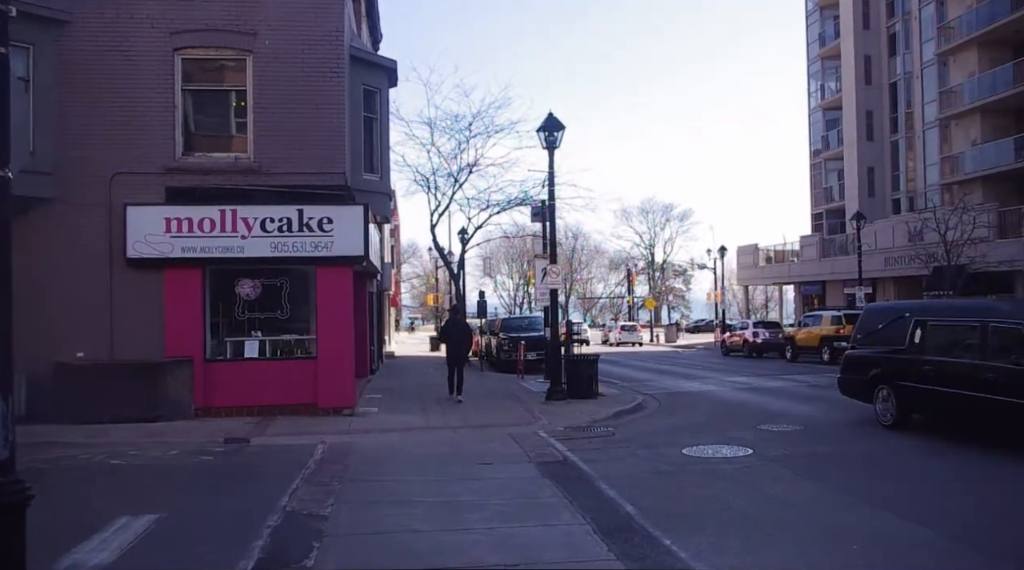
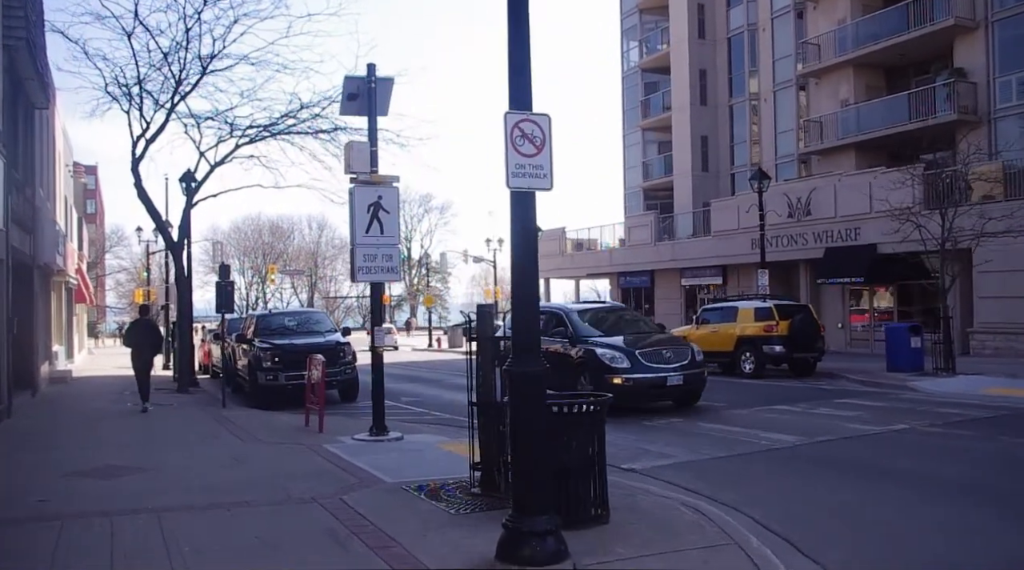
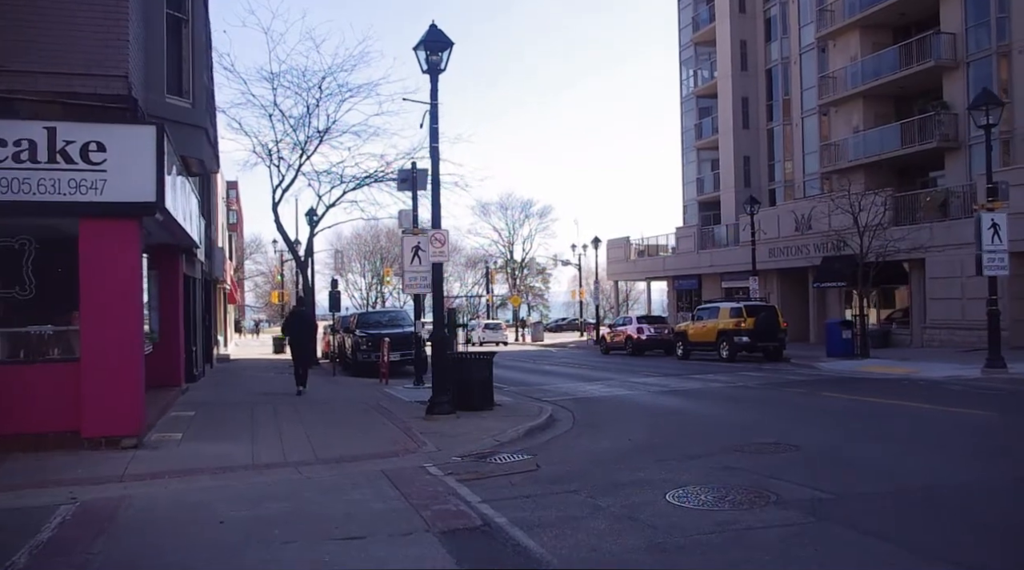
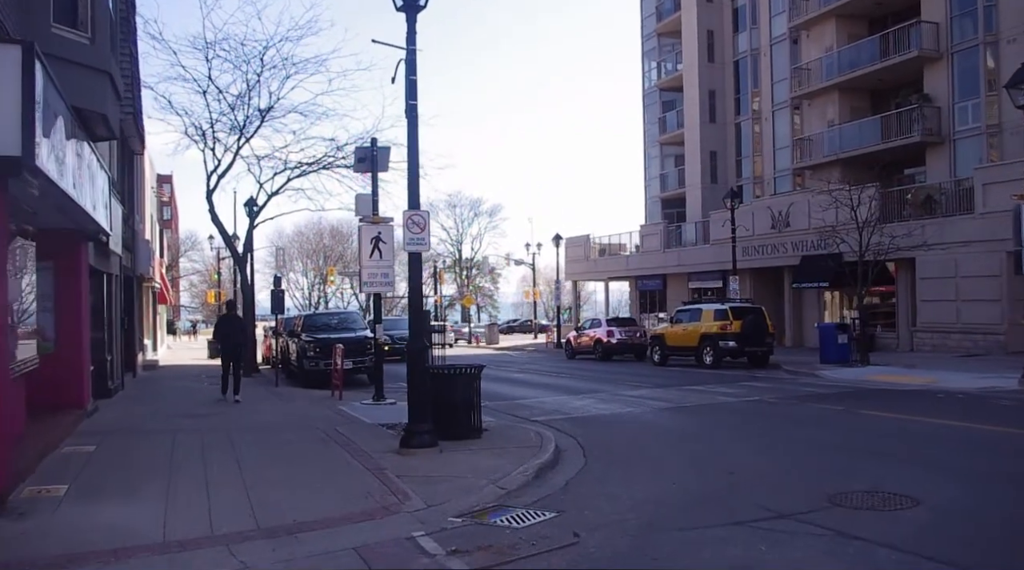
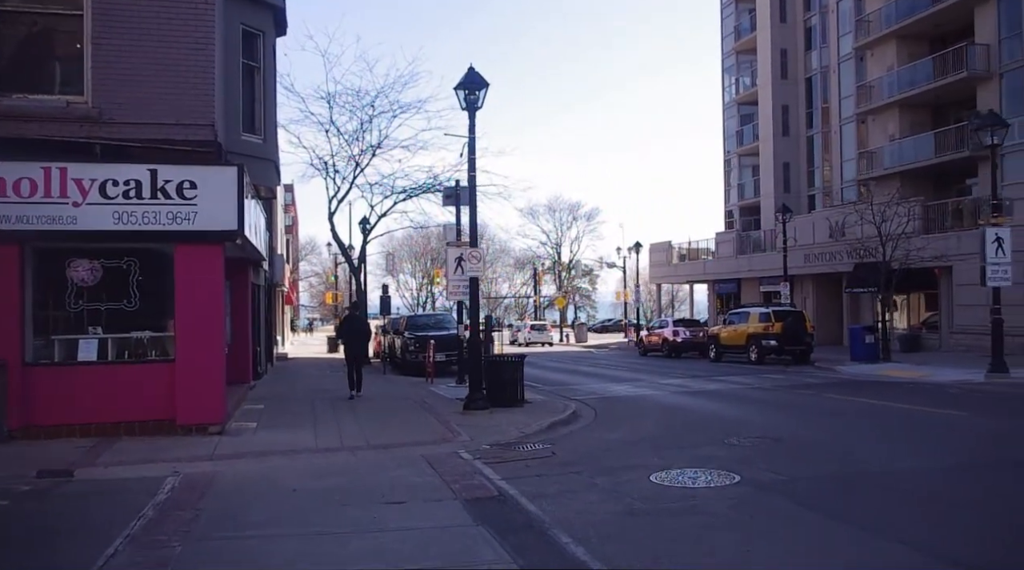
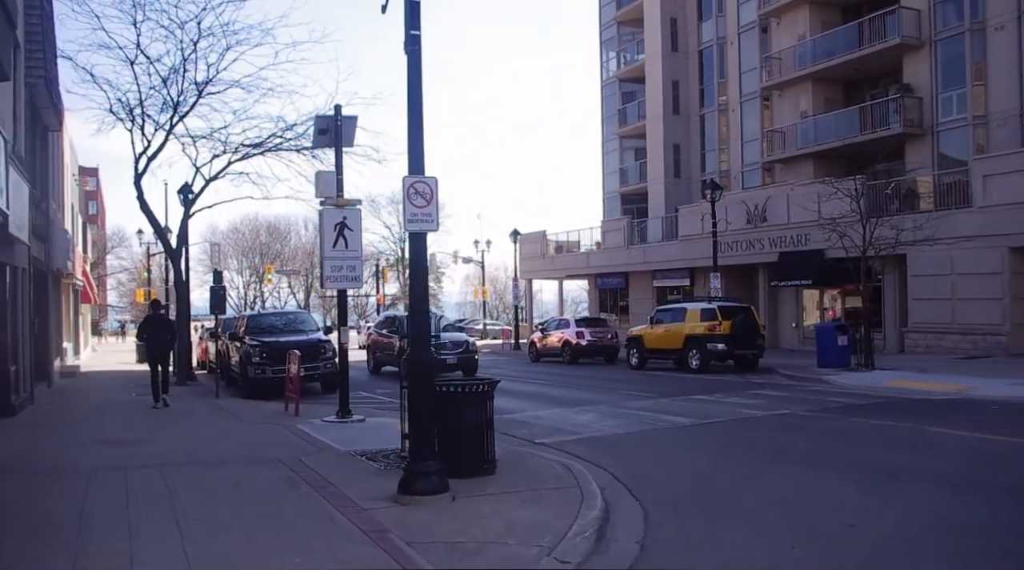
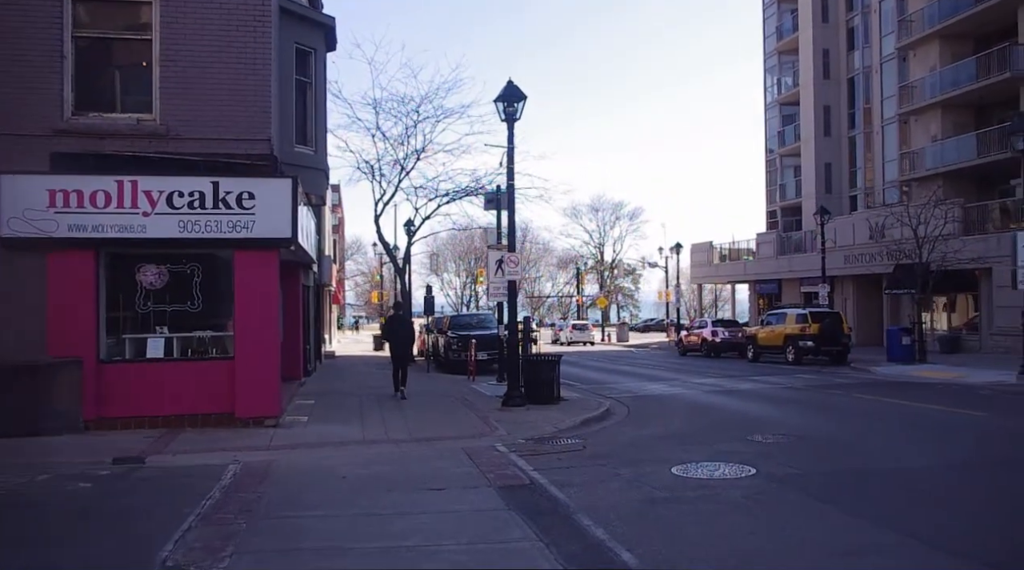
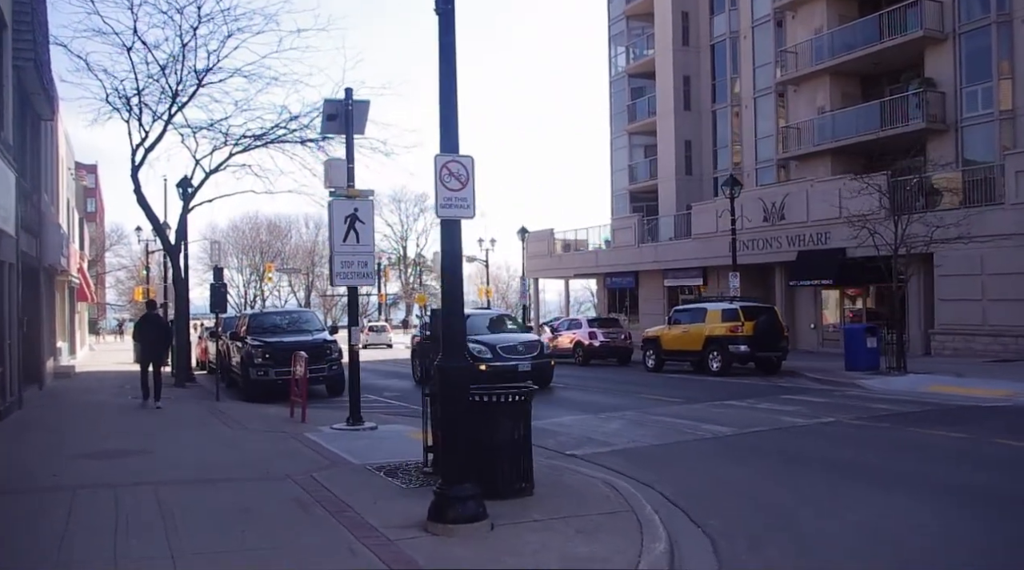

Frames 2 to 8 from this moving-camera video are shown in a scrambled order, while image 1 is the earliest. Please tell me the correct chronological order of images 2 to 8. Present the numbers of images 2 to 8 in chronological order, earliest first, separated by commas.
7, 5, 3, 4, 6, 8, 2
